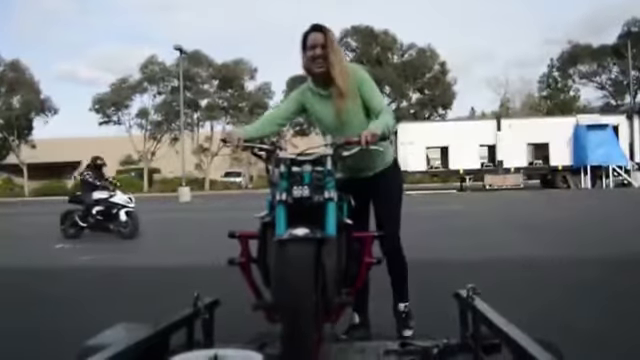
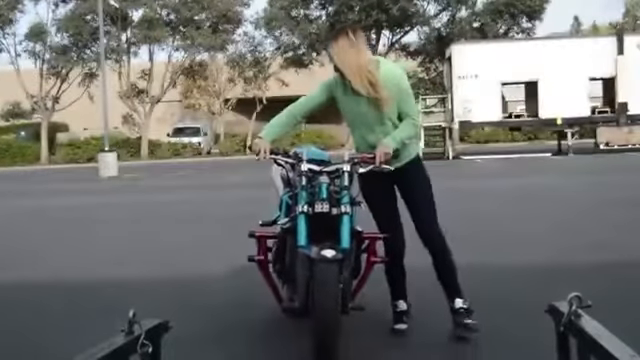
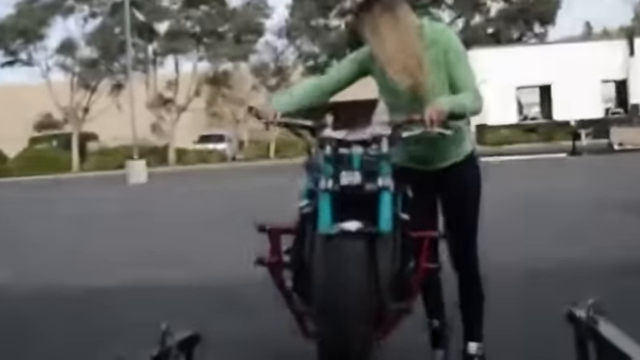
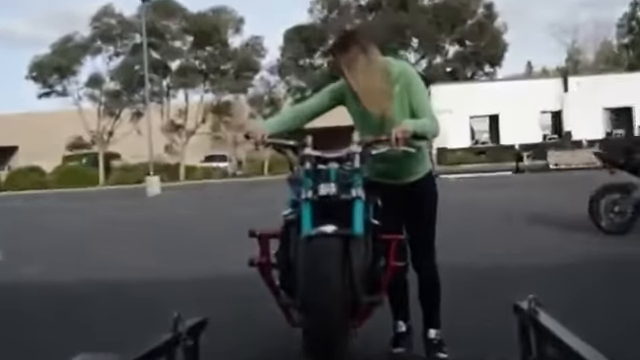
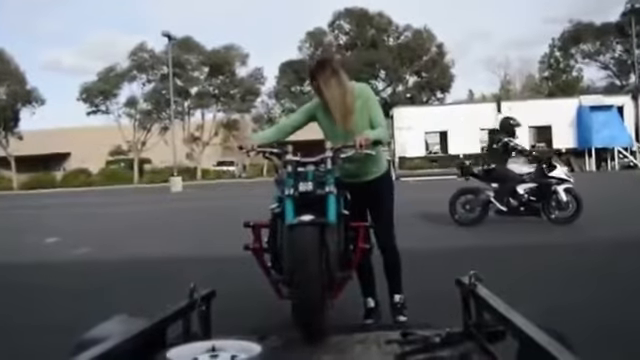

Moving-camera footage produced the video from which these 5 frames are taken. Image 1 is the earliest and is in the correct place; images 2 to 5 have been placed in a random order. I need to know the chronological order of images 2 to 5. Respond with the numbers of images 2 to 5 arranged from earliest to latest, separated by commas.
5, 4, 3, 2
